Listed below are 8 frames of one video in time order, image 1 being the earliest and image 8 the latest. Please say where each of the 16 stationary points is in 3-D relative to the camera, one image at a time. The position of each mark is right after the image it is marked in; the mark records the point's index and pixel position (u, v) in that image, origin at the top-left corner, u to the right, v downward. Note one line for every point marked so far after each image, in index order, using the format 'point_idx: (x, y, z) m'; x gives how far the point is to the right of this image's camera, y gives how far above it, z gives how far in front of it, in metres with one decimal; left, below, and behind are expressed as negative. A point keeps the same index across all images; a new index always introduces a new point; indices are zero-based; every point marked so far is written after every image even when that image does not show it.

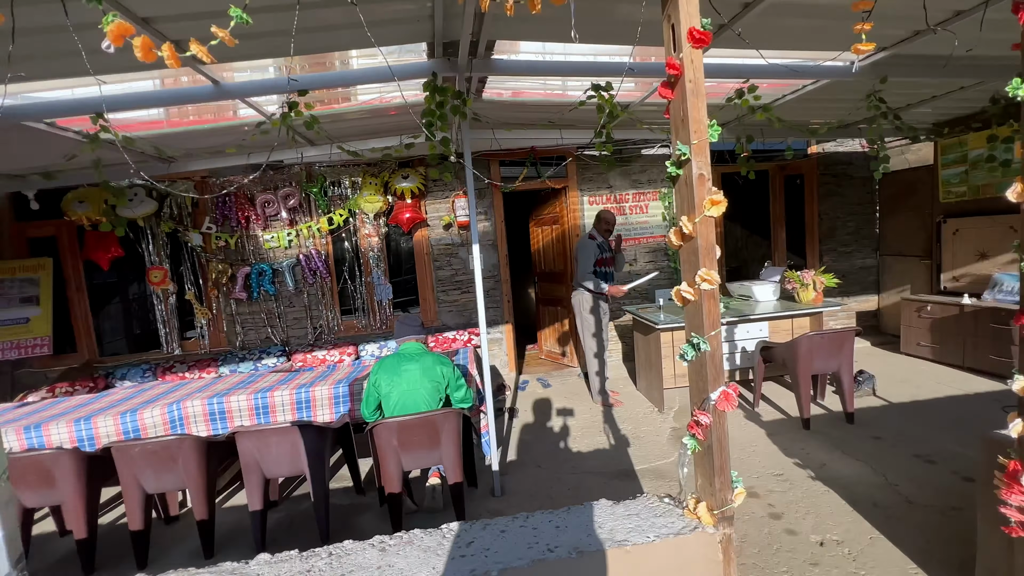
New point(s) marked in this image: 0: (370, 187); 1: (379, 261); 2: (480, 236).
0: (-1.5, +1.1, +4.7) m
1: (-1.5, +0.3, +4.9) m
2: (-0.3, +0.6, +5.1) m
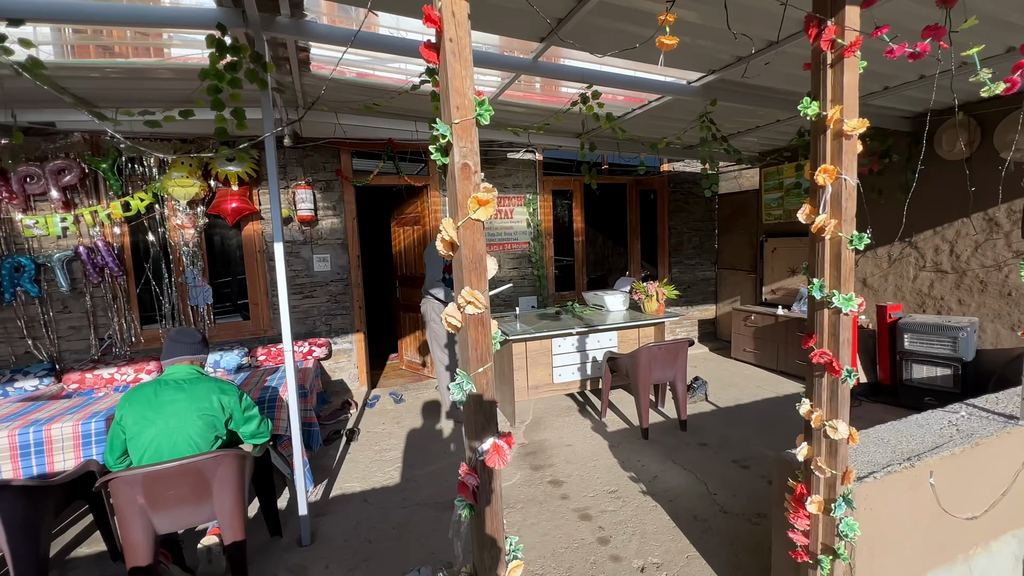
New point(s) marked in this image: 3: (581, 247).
0: (-2.8, +1.0, +3.8) m
1: (-2.9, +0.3, +4.1) m
2: (-1.8, +0.5, +4.5) m
3: (+0.8, +0.5, +5.5) m
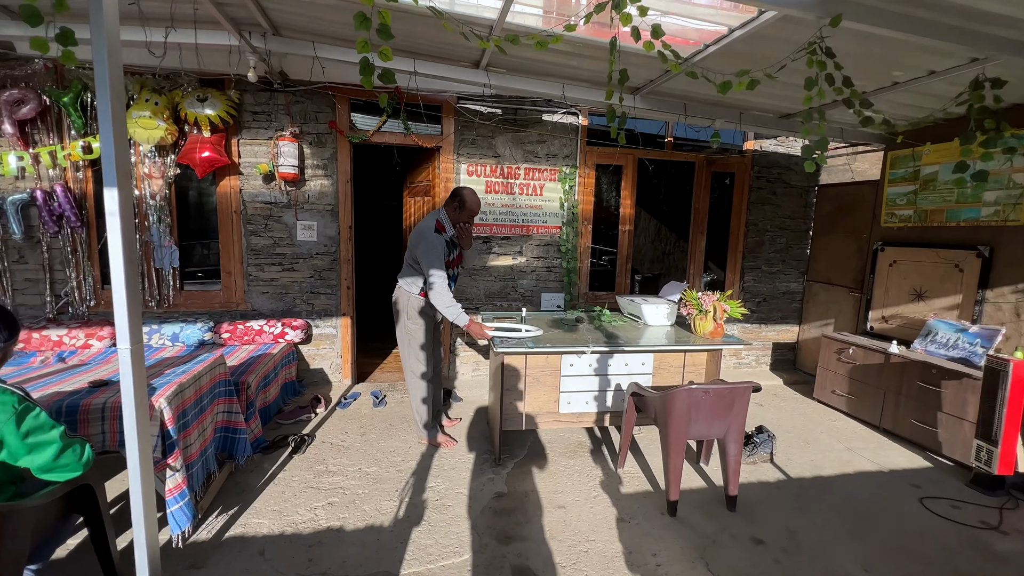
0: (-2.7, +1.3, +3.3) m
1: (-2.8, +0.6, +3.5) m
2: (-1.7, +0.8, +3.8) m
3: (+1.1, +0.5, +4.4) m
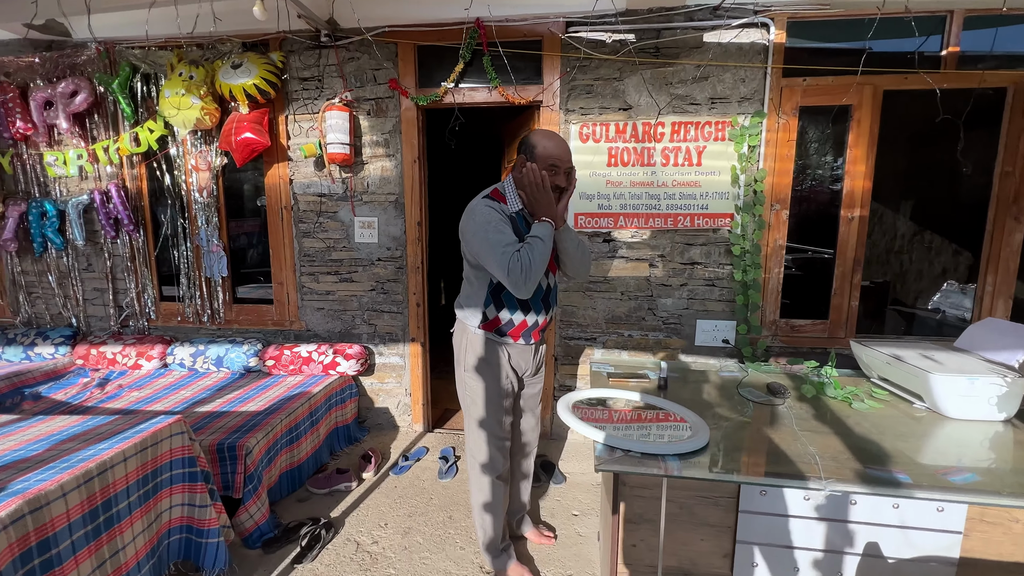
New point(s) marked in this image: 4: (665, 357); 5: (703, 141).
0: (-2.0, +1.2, +2.7) m
1: (-2.0, +0.5, +3.0) m
2: (-0.9, +0.7, +2.9) m
3: (+2.0, +0.3, +2.6) m
4: (+1.0, -0.4, +2.8) m
5: (+1.1, +0.9, +2.6) m
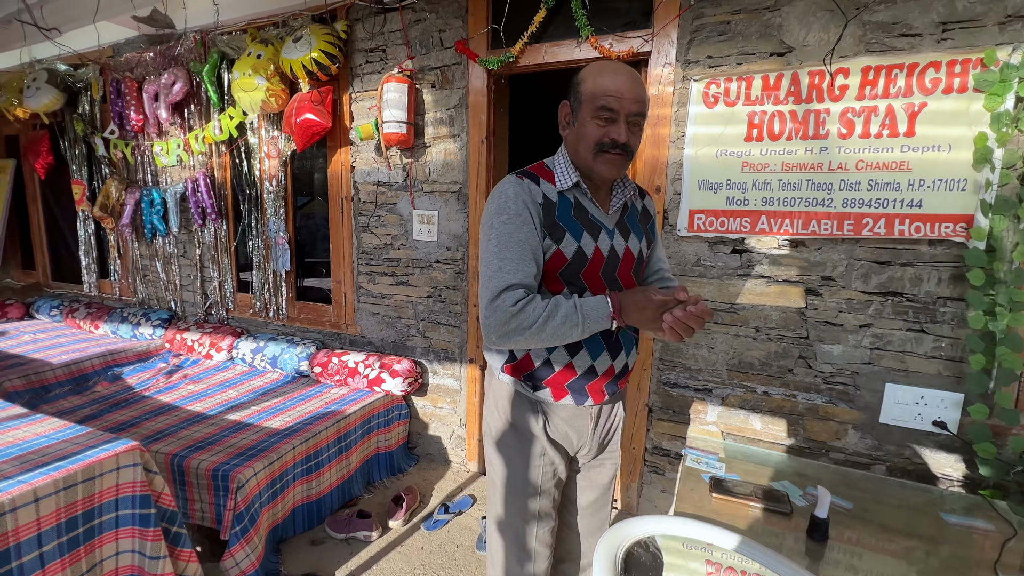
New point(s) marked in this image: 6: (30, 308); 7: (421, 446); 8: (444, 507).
0: (-1.5, +1.3, +2.5) m
1: (-1.5, +0.5, +2.8) m
2: (-0.4, +0.6, +2.4) m
3: (+2.2, +0.1, +1.3) m
4: (+1.3, -0.6, +1.8) m
5: (+1.4, +0.7, +1.6) m
6: (-3.9, -0.2, +3.6) m
7: (-0.5, -0.9, +2.6) m
8: (-0.3, -1.1, +2.2) m
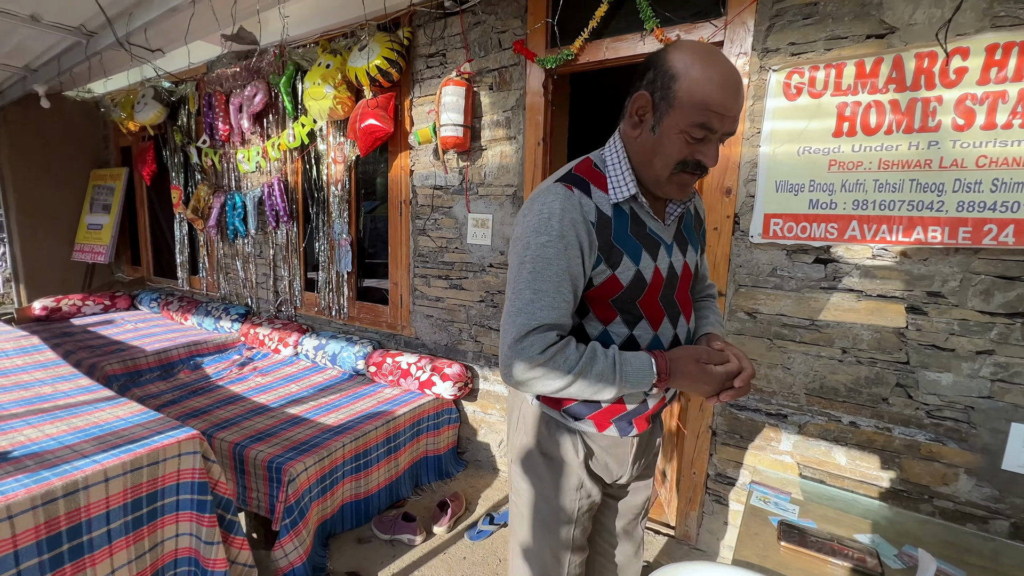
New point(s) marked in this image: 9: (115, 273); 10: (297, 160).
0: (-1.1, +1.3, +2.6) m
1: (-1.1, +0.5, +2.9) m
2: (-0.1, +0.6, +2.3) m
3: (+2.4, 0.0, +0.9) m
4: (+1.4, -0.7, +1.6) m
5: (+1.6, +0.6, +1.3) m
6: (-3.4, -0.1, +4.1) m
7: (-0.2, -1.0, +2.6) m
8: (-0.1, -1.1, +2.2) m
9: (-4.2, +0.2, +4.7) m
10: (-1.5, +0.9, +3.1) m
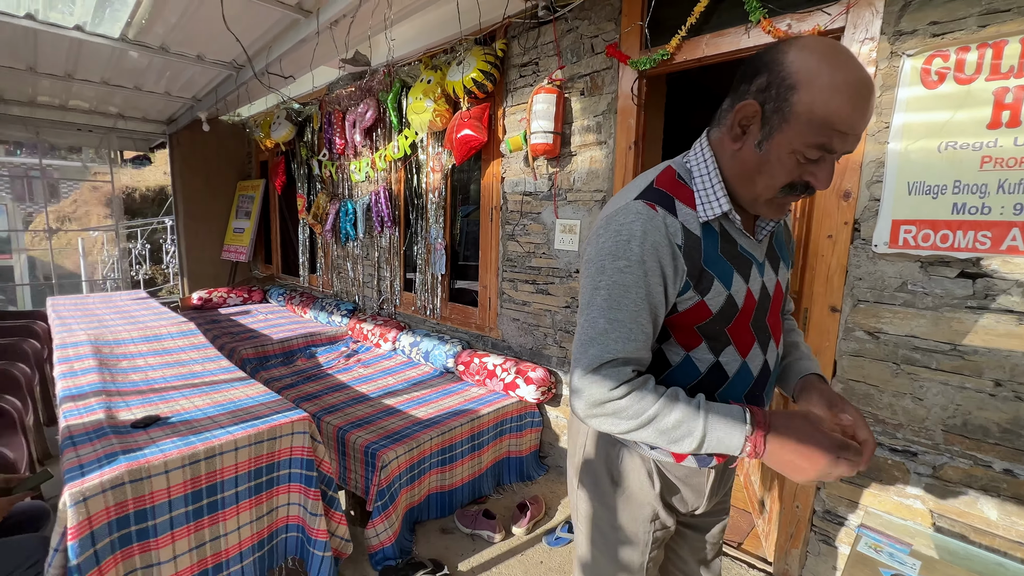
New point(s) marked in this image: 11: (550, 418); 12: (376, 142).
0: (-0.6, +1.3, +2.8) m
1: (-0.5, +0.5, +3.1) m
2: (+0.4, +0.6, +2.3) m
3: (+2.5, -0.1, +0.5) m
4: (+1.7, -0.7, +1.3) m
5: (+1.8, +0.5, +1.0) m
6: (-2.6, -0.1, +4.7) m
7: (+0.2, -1.0, +2.6) m
8: (+0.3, -1.1, +2.1) m
9: (-3.1, +0.2, +5.5) m
10: (-0.8, +0.9, +3.4) m
11: (+0.2, -0.8, +2.6) m
12: (-1.1, +1.1, +3.5) m
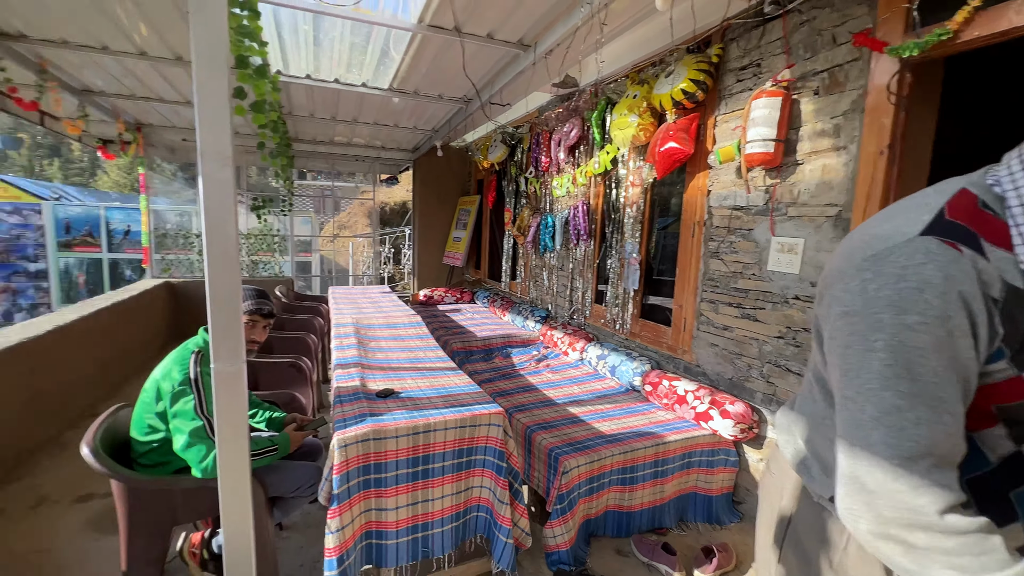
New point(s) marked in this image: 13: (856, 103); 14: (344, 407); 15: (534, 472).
0: (+0.7, +1.2, +2.8) m
1: (+0.8, +0.4, +3.0) m
2: (+1.3, +0.4, +2.0) m
3: (+2.5, -0.3, -0.6) m
4: (+2.0, -0.9, +0.5) m
5: (+2.1, +0.4, +0.2) m
6: (-0.5, -0.1, +5.3) m
7: (+1.2, -1.1, +2.3) m
8: (+1.0, -1.2, +1.9) m
9: (-0.7, +0.2, +6.3) m
10: (+0.7, +0.8, +3.4) m
11: (+1.2, -0.9, +2.3) m
12: (+0.5, +1.1, +3.7) m
13: (+1.4, +0.8, +1.8) m
14: (-0.7, -0.5, +1.9) m
15: (+0.1, -0.9, +2.2) m
